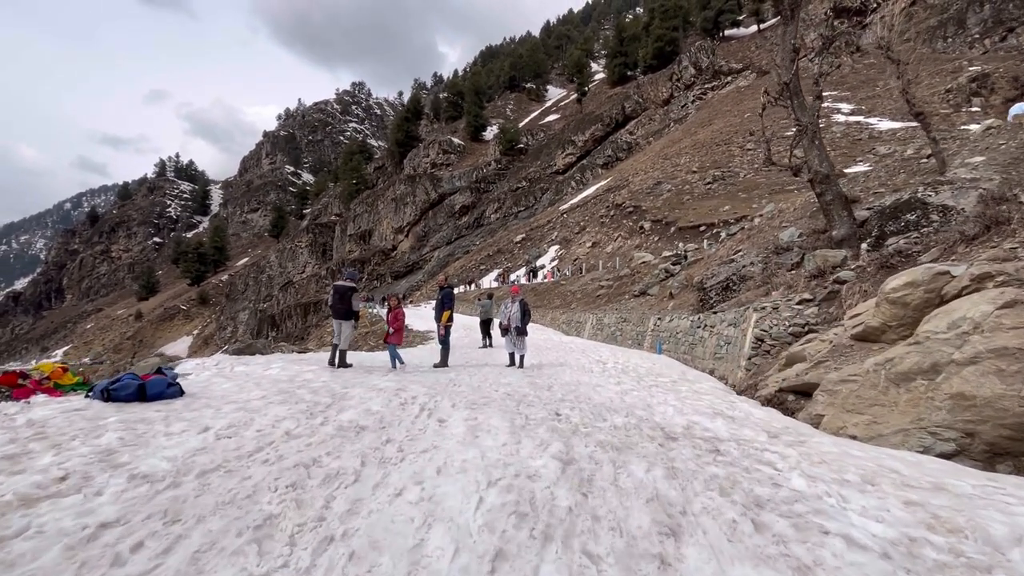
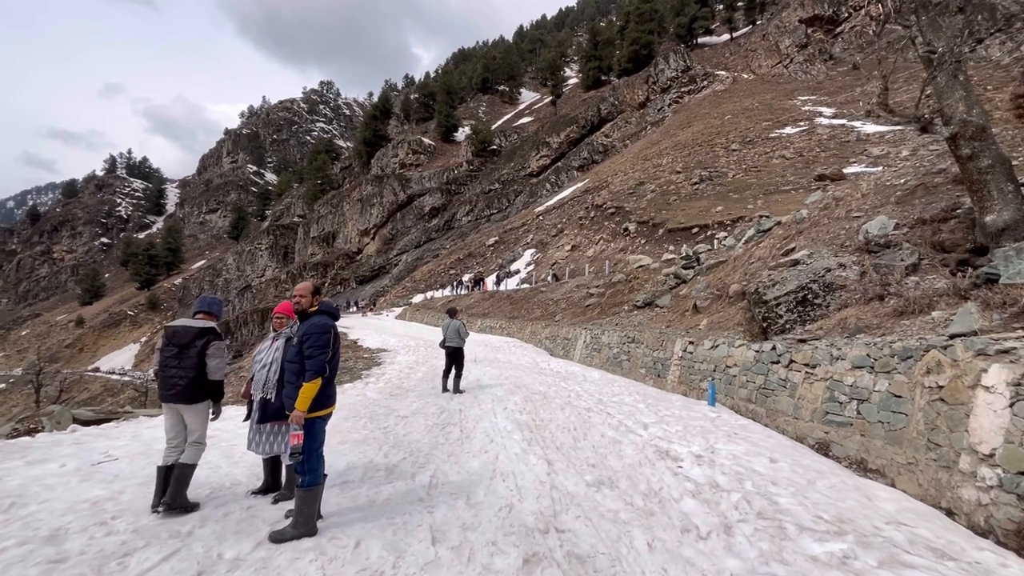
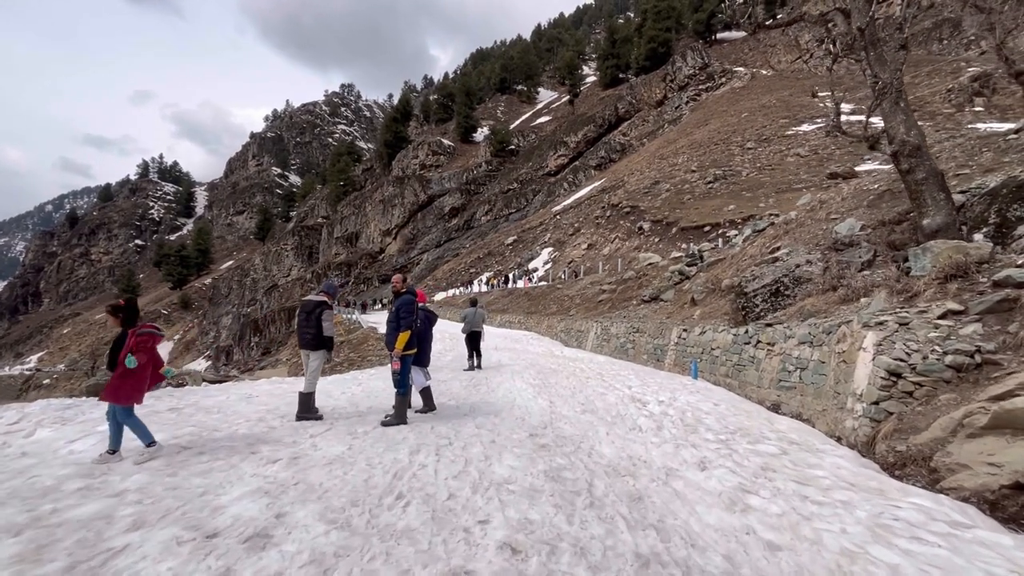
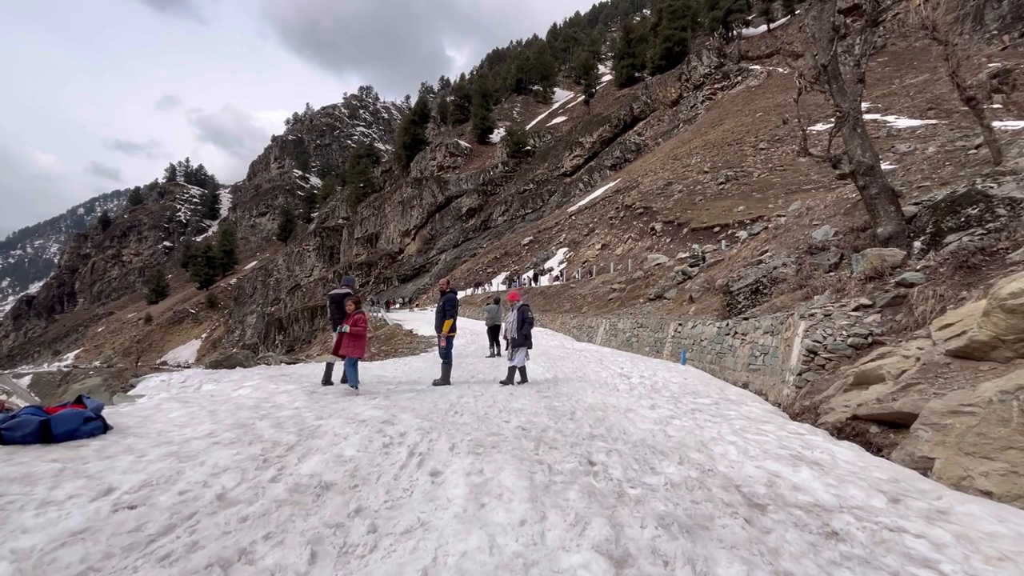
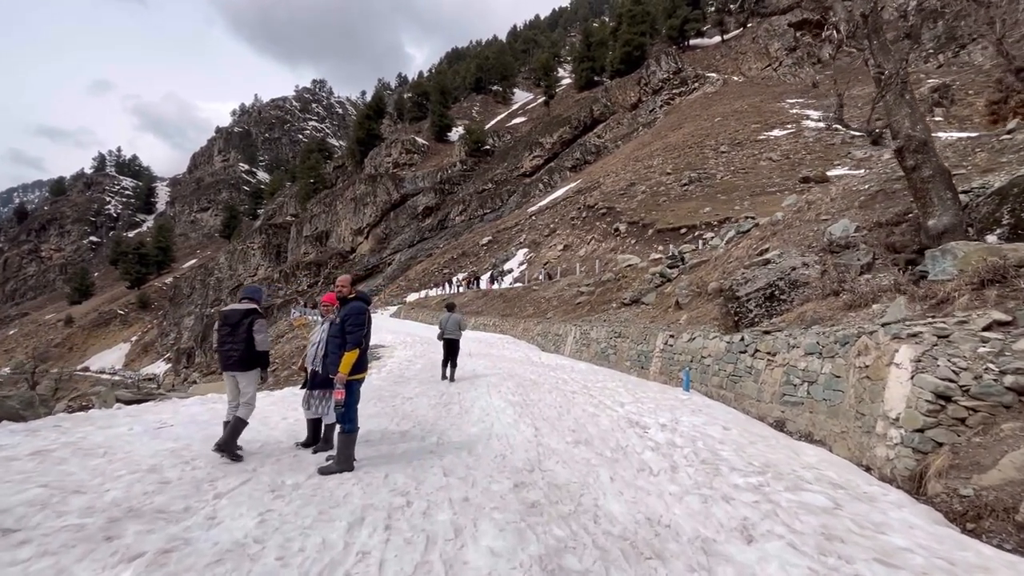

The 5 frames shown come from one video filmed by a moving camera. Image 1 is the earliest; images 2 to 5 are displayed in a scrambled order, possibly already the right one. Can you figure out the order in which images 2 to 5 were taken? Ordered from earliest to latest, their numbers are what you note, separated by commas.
4, 3, 5, 2
